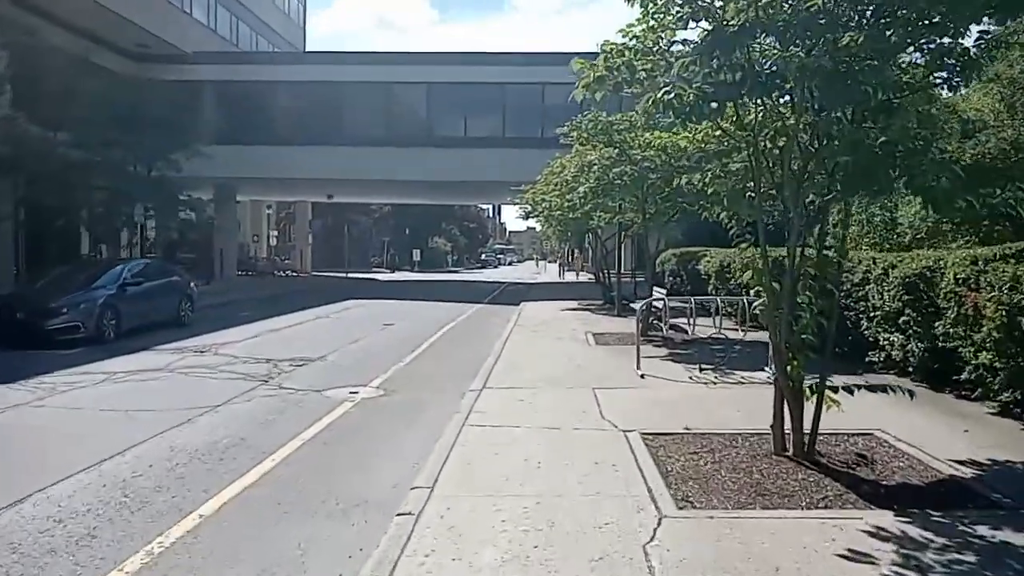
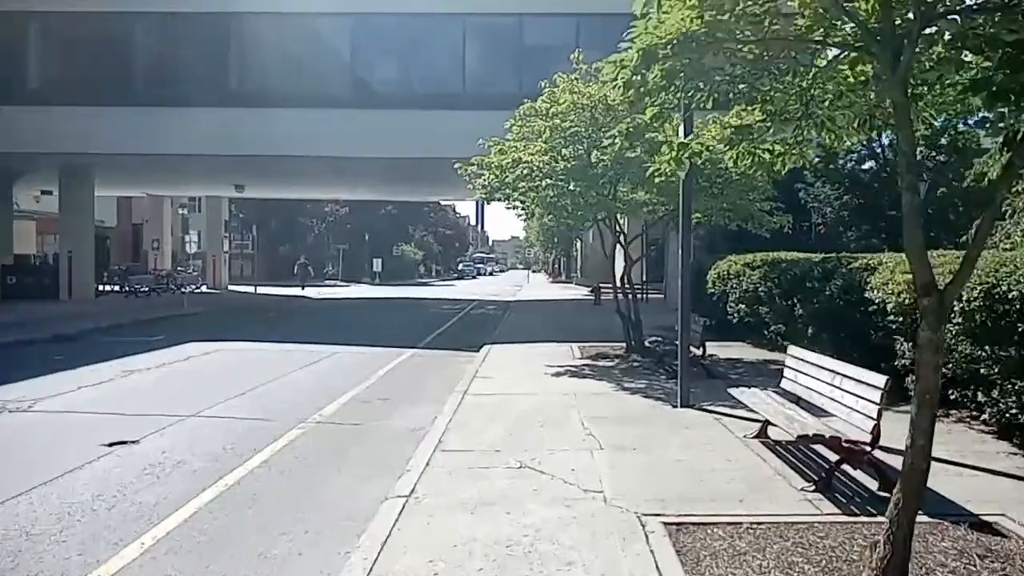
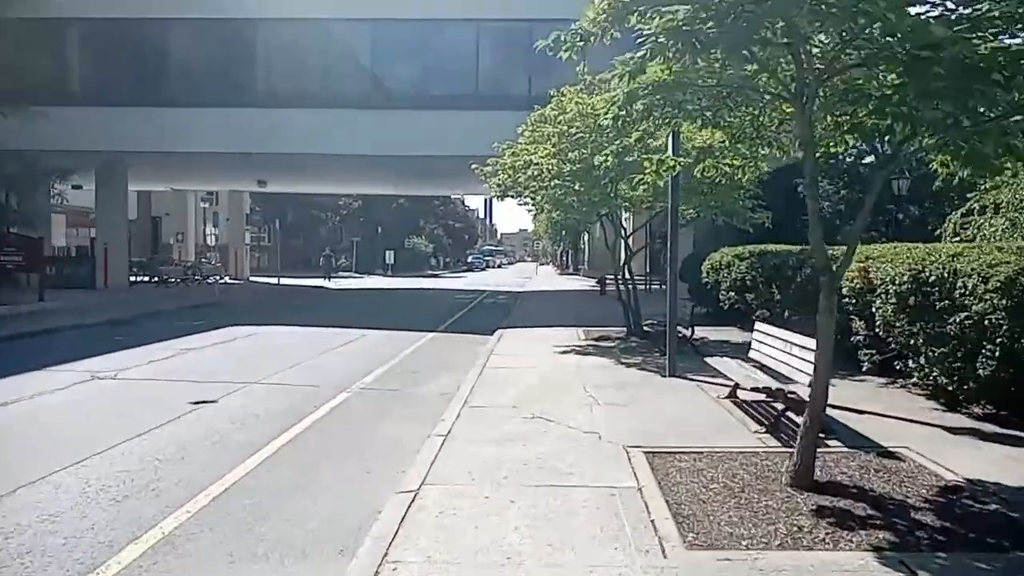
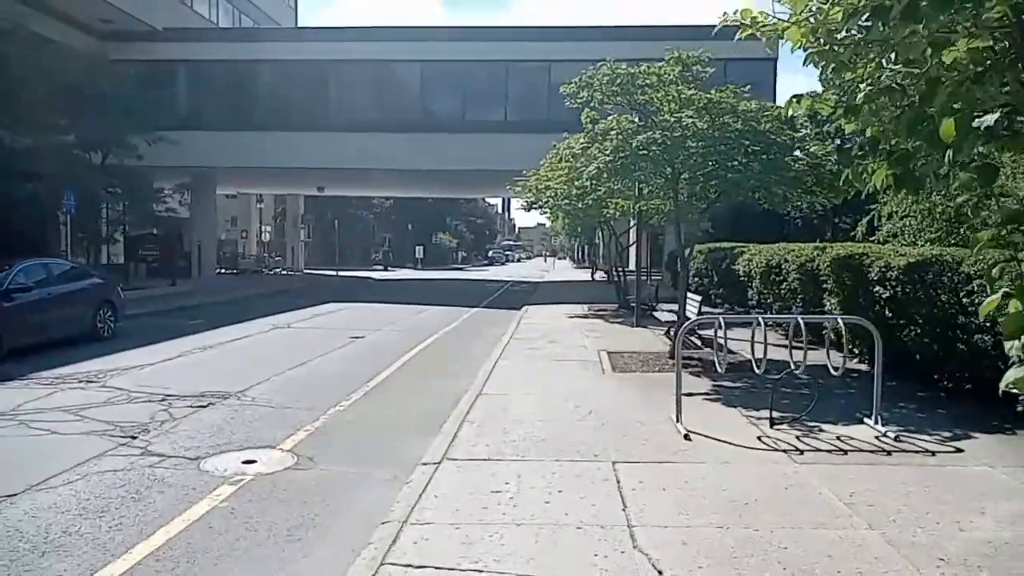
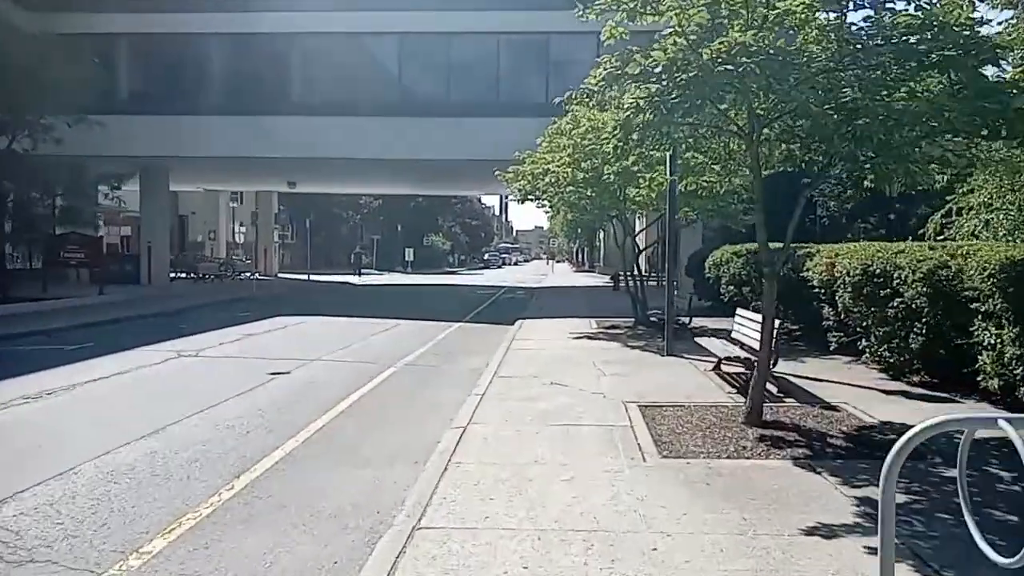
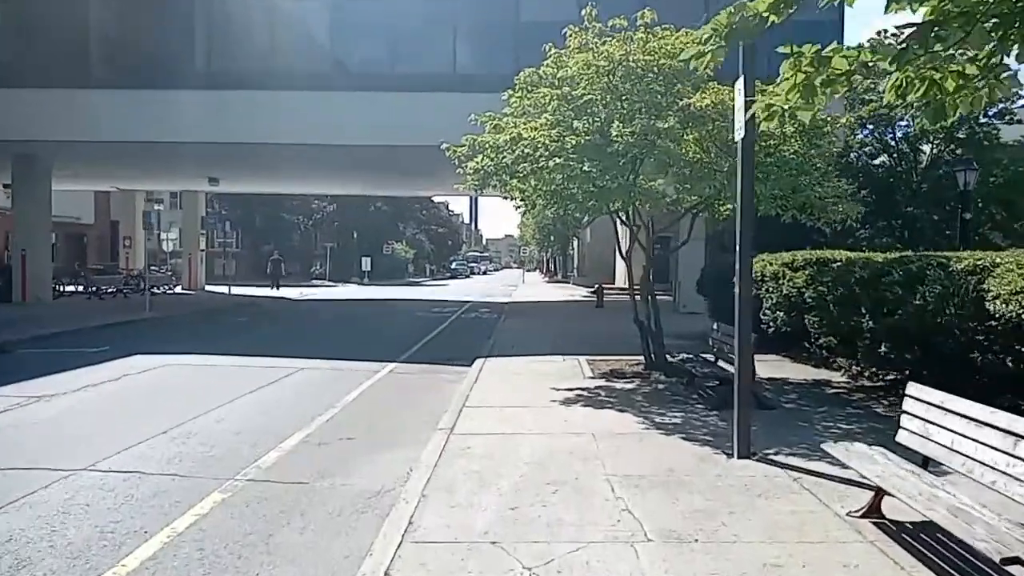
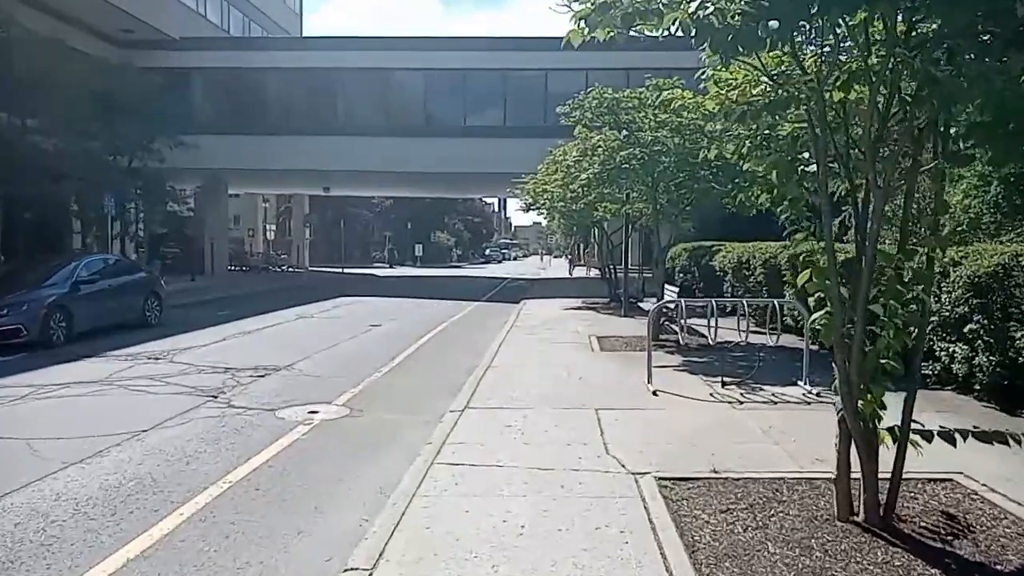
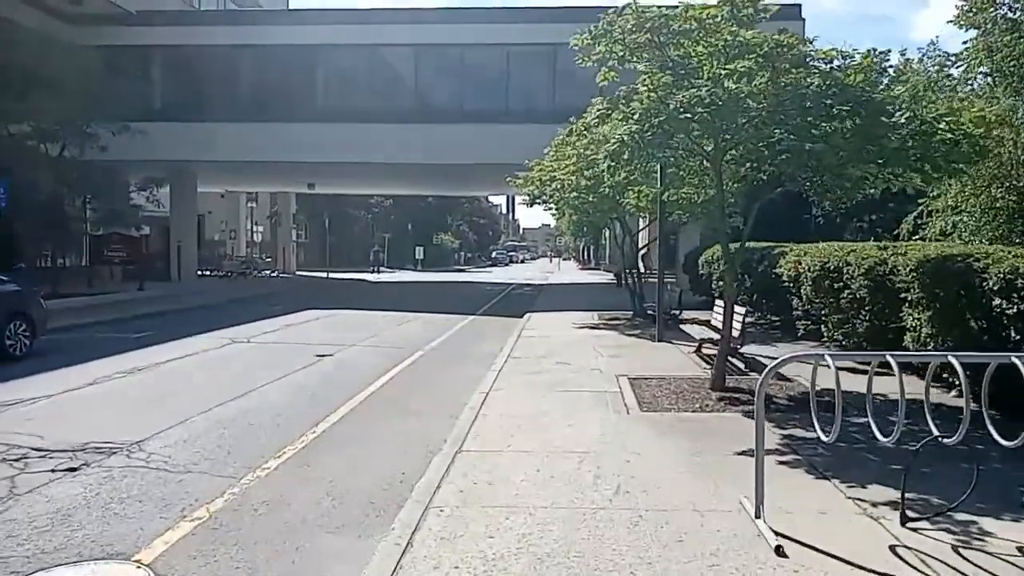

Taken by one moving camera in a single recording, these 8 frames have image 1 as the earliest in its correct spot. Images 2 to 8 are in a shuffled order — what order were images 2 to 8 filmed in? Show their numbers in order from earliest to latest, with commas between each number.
7, 4, 8, 5, 3, 2, 6
